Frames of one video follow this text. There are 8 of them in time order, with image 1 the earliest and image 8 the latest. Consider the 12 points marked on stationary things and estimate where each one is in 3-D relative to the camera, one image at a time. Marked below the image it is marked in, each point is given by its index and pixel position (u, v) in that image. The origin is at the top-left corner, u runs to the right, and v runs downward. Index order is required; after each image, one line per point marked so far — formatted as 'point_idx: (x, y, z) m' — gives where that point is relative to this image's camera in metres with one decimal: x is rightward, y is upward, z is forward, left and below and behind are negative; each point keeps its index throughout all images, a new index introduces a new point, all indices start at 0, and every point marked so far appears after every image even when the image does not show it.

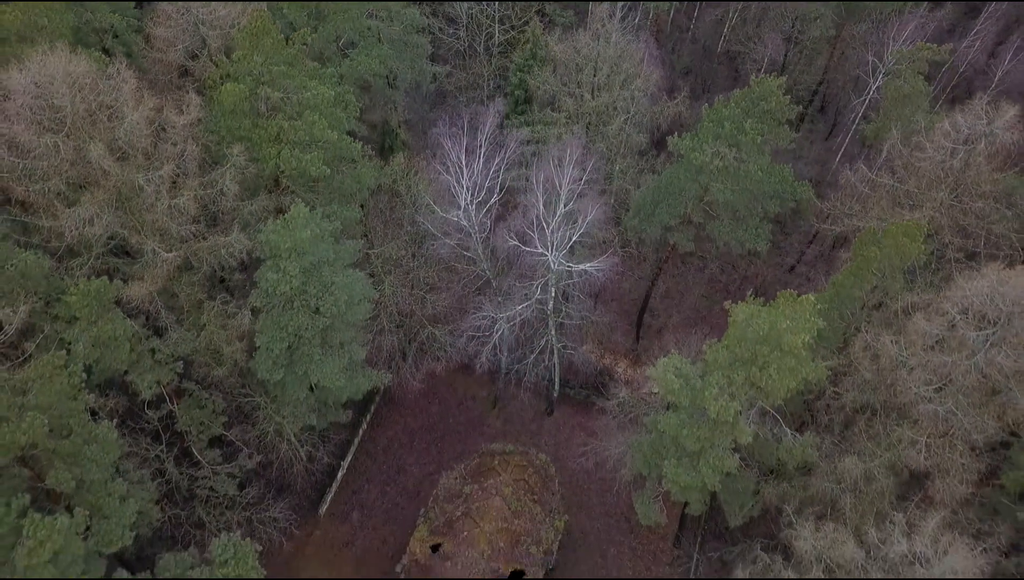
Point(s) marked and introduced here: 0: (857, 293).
0: (+7.2, 0.0, +17.5) m
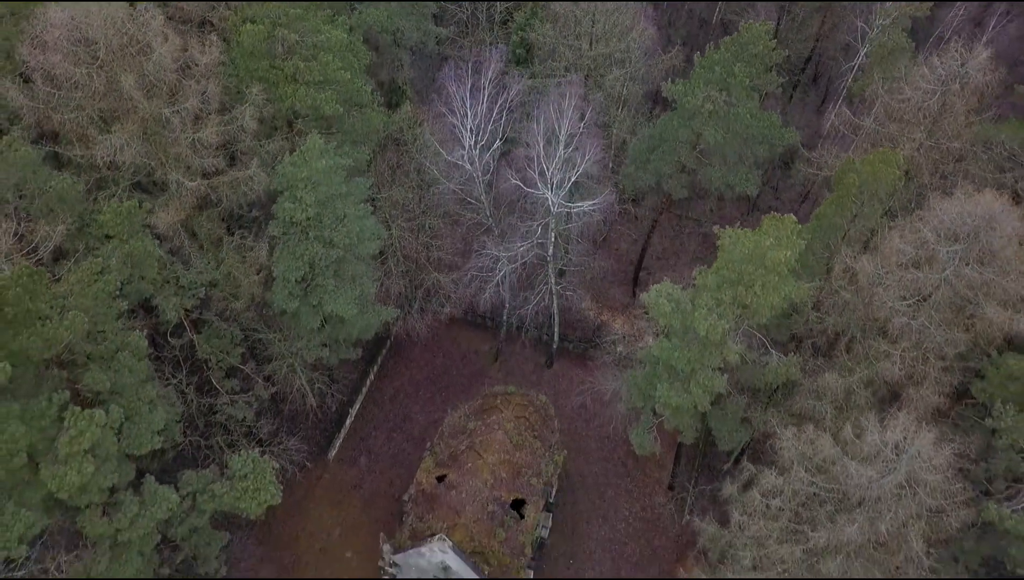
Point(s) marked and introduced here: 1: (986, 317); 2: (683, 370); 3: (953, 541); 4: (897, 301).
0: (+7.3, +1.6, +18.7) m
1: (+9.0, -0.5, +16.0) m
2: (+3.8, -1.8, +18.6) m
3: (+9.1, -5.2, +17.3) m
4: (+7.6, -0.2, +16.7) m
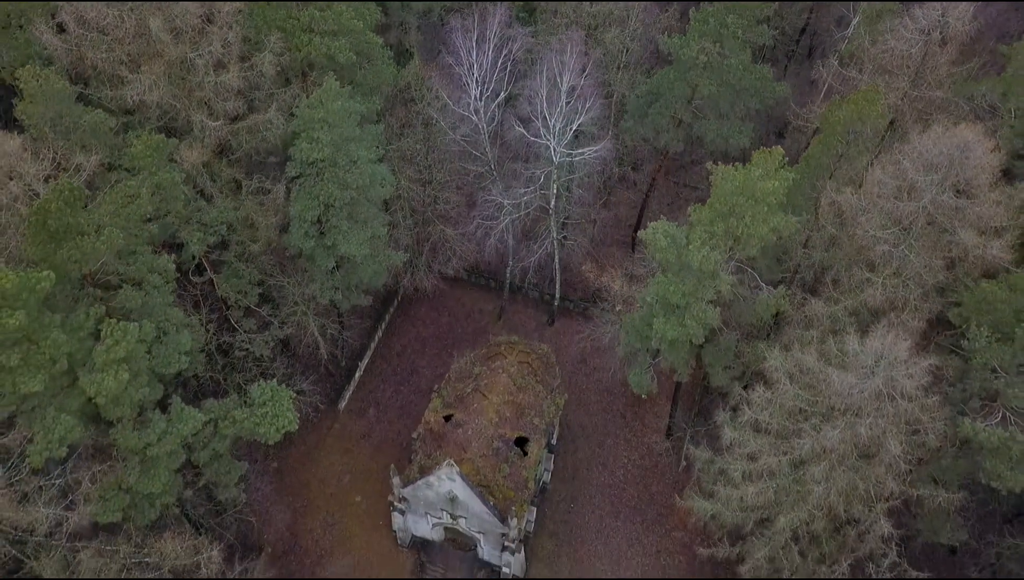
0: (+7.4, +3.0, +19.7) m
1: (+9.1, +1.0, +17.1) m
2: (+3.9, -0.4, +19.6) m
3: (+9.2, -3.8, +18.4) m
4: (+7.8, +1.3, +17.8) m
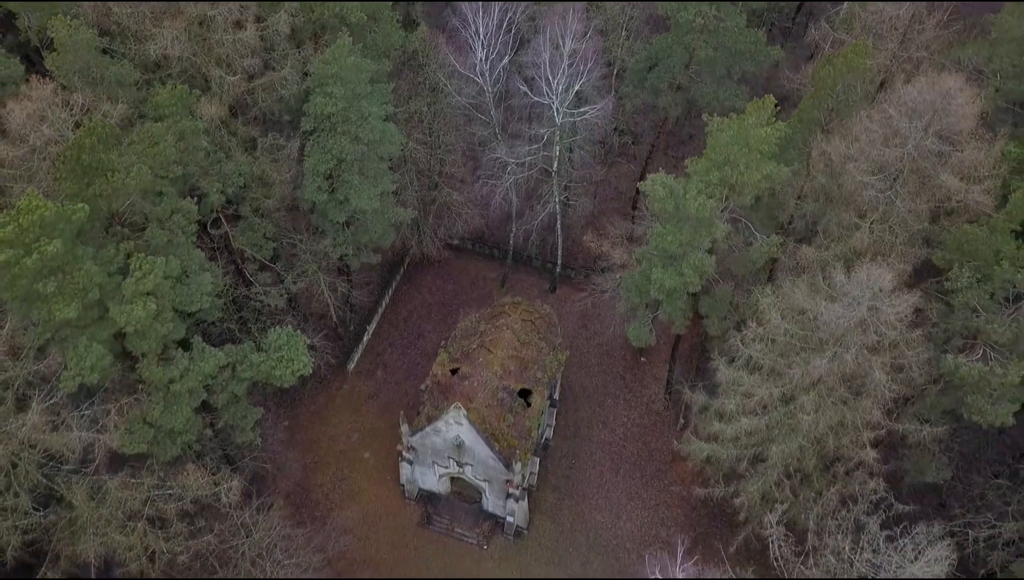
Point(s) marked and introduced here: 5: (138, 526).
0: (+7.5, +4.3, +20.6) m
1: (+9.2, +2.3, +18.0) m
2: (+4.0, +0.9, +20.6) m
3: (+9.3, -2.5, +19.3) m
4: (+7.9, +2.5, +18.7) m
5: (-8.1, -5.2, +18.2) m
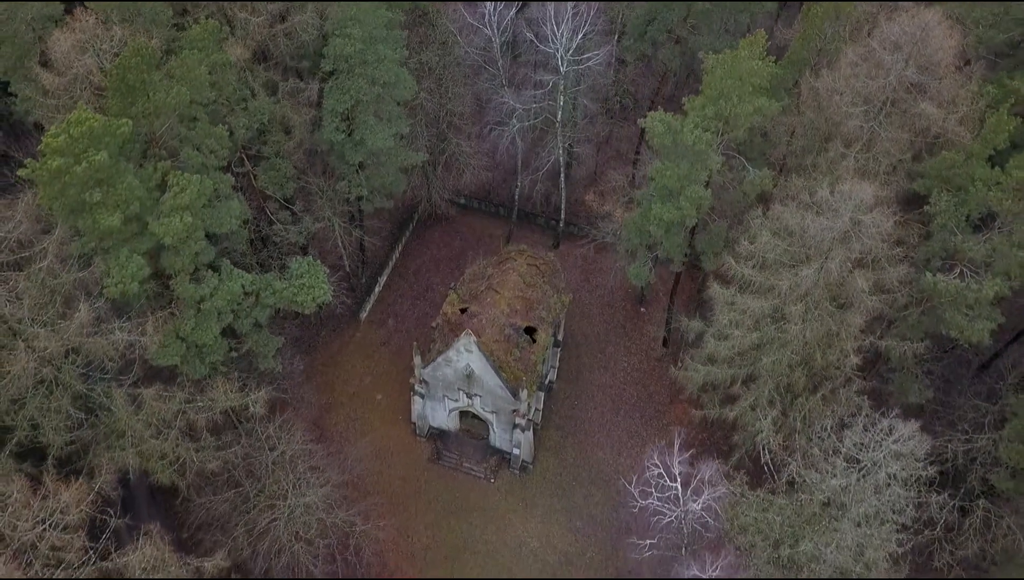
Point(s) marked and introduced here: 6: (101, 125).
0: (+7.7, +6.1, +22.0) m
1: (+9.4, +4.1, +19.3) m
2: (+4.2, +2.7, +21.9) m
3: (+9.5, -0.7, +20.7) m
4: (+8.1, +4.3, +20.0) m
5: (-7.9, -3.3, +19.5) m
6: (-8.0, +3.2, +16.3) m
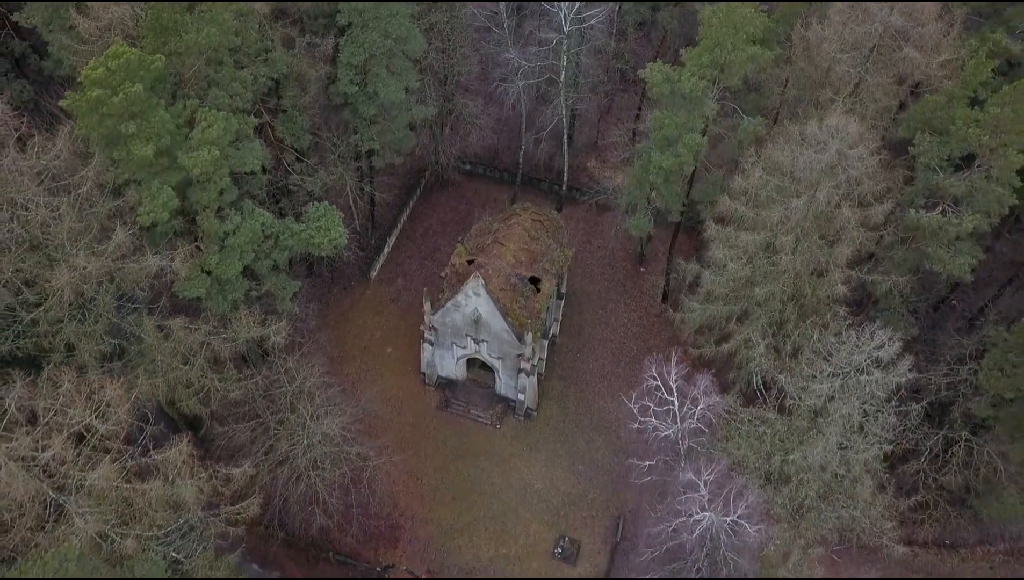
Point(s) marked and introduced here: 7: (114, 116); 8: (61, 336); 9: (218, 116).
0: (+7.9, +7.7, +23.1) m
1: (+9.6, +5.7, +20.5) m
2: (+4.4, +4.3, +23.0) m
3: (+9.7, +0.9, +21.8) m
4: (+8.2, +5.9, +21.1) m
5: (-7.7, -1.7, +20.7) m
6: (-7.8, +4.8, +17.5) m
7: (-8.4, +3.7, +17.7) m
8: (-9.9, -1.0, +18.5) m
9: (-6.7, +3.9, +19.1) m
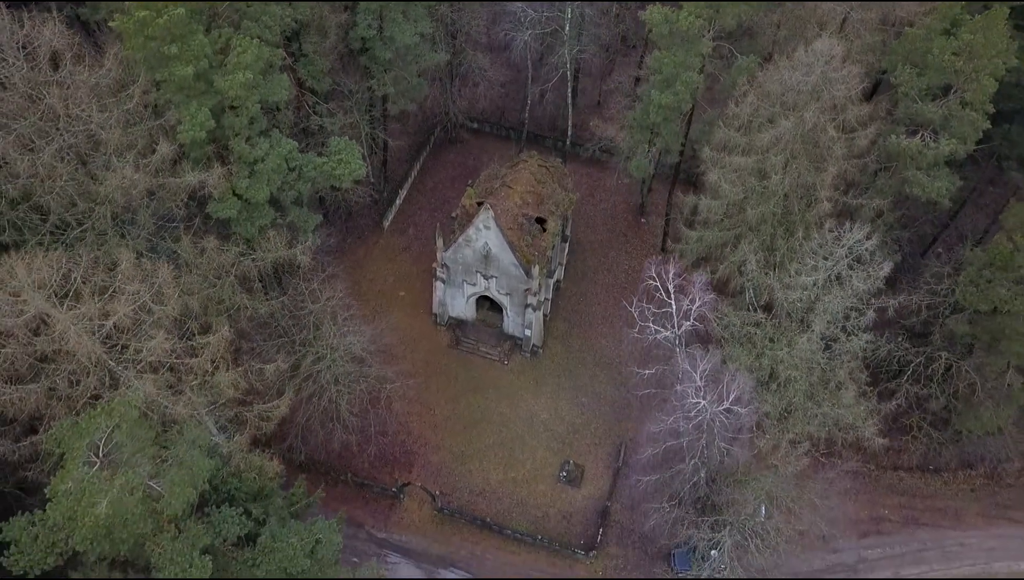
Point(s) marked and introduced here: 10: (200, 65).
0: (+8.1, +9.8, +24.7) m
1: (+9.9, +7.8, +22.1) m
2: (+4.6, +6.4, +24.6) m
3: (+9.9, +3.0, +23.4) m
4: (+8.5, +8.0, +22.7) m
5: (-7.5, +0.4, +22.3) m
6: (-7.6, +6.9, +19.1) m
7: (-8.1, +5.8, +19.2) m
8: (-9.7, +1.1, +20.1) m
9: (-6.4, +6.0, +20.7) m
10: (-7.4, +5.3, +19.9) m
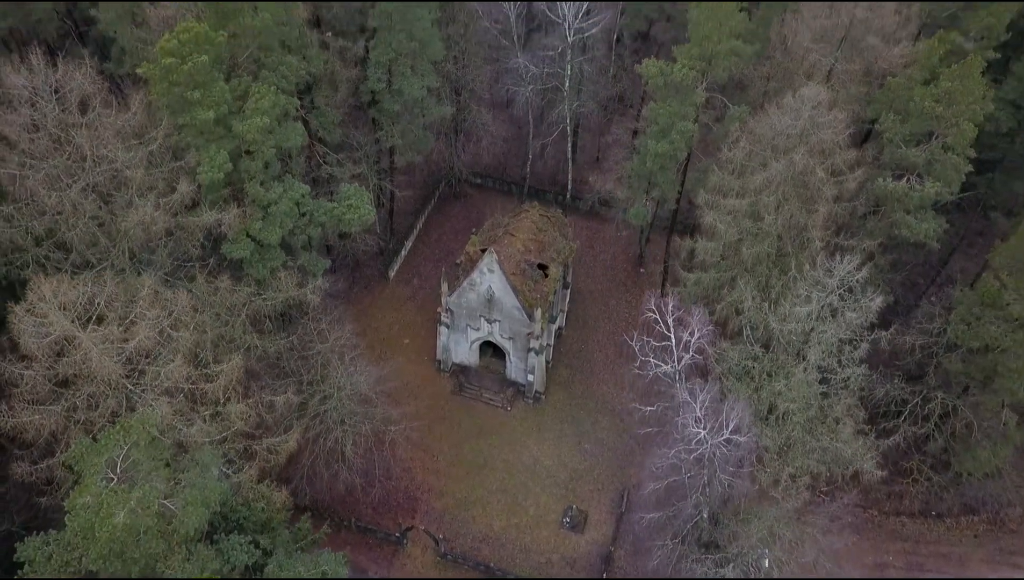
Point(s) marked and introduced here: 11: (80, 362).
0: (+8.2, +8.6, +26.1) m
1: (+10.0, +6.7, +23.3) m
2: (+4.7, +5.2, +25.8) m
3: (+10.0, +1.9, +24.3) m
4: (+8.6, +6.9, +24.0) m
5: (-7.3, -0.7, +22.9) m
6: (-7.5, +6.1, +20.3) m
7: (-8.0, +5.0, +20.3) m
8: (-9.5, +0.3, +20.8) m
9: (-6.3, +5.1, +21.8) m
10: (-7.3, +4.5, +21.0) m
11: (-8.7, -1.5, +16.9) m
